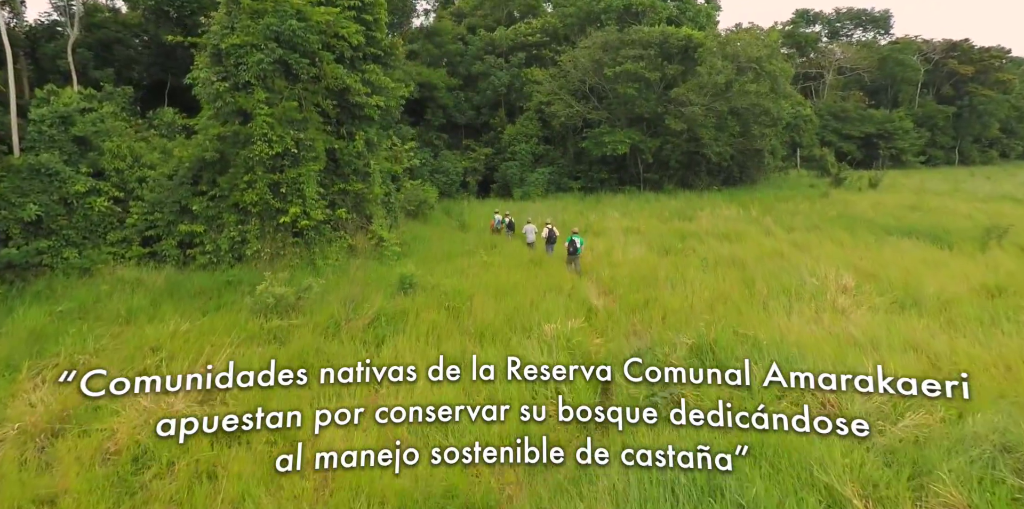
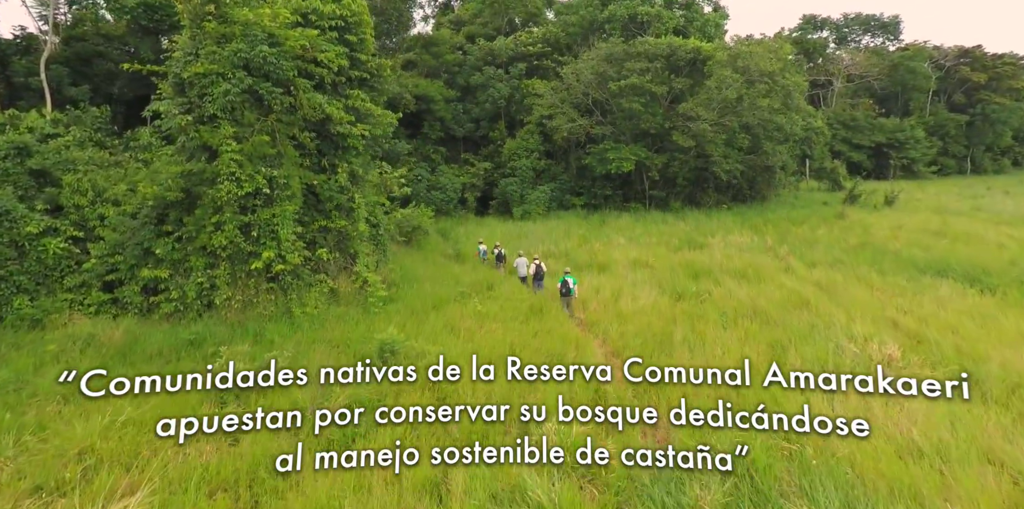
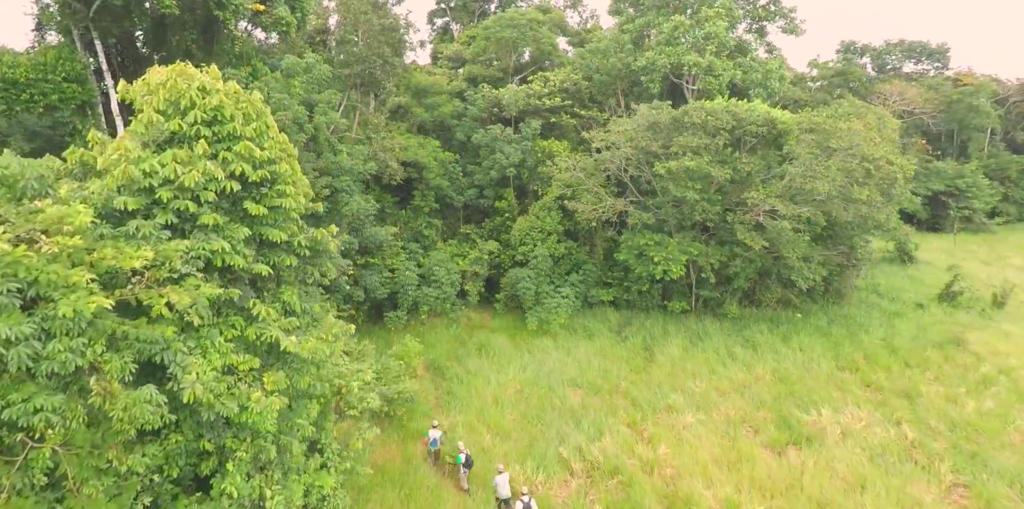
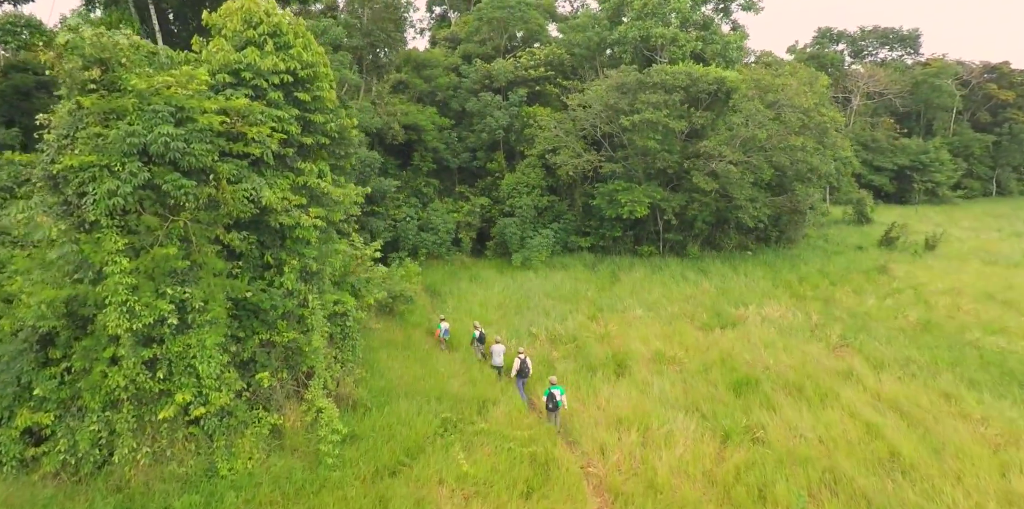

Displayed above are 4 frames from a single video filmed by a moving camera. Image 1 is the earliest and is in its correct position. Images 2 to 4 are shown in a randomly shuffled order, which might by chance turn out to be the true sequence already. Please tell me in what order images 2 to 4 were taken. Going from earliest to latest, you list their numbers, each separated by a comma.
2, 4, 3
